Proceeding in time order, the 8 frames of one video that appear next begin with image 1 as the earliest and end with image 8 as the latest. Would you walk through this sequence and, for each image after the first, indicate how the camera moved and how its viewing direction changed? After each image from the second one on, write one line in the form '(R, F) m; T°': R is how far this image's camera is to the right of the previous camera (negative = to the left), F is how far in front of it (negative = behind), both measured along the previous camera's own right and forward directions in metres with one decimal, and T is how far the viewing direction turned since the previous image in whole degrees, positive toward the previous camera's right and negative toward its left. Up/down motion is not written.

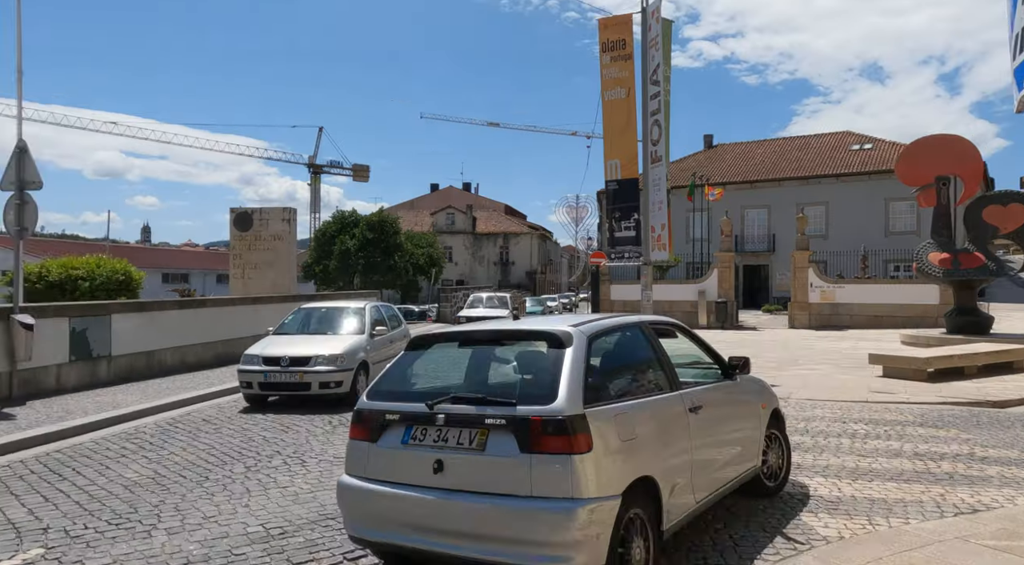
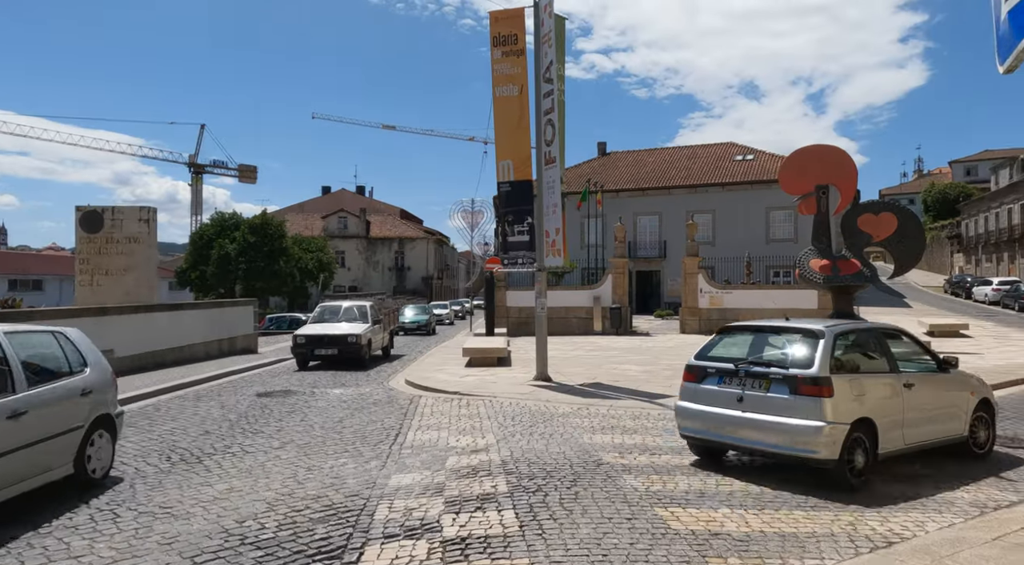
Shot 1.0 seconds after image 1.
(+0.2, +0.8) m; +8°
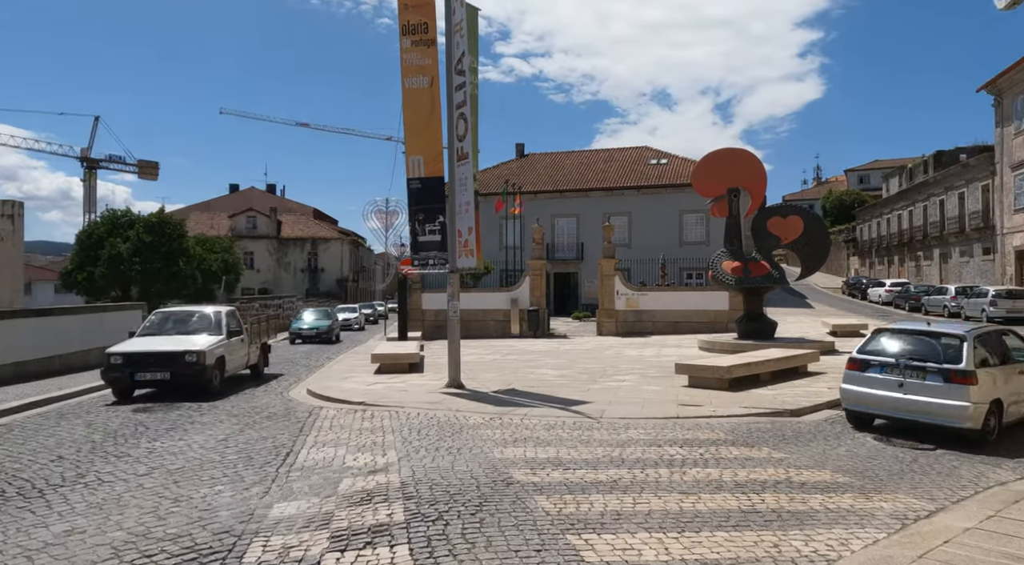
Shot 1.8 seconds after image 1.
(+0.2, +0.6) m; +7°
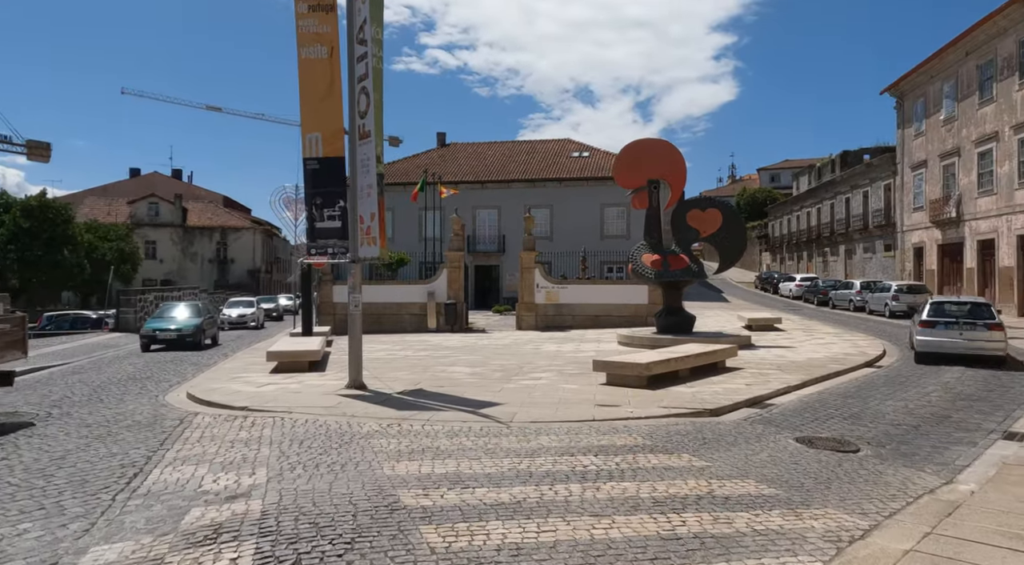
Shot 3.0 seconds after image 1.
(+0.3, +0.9) m; +6°
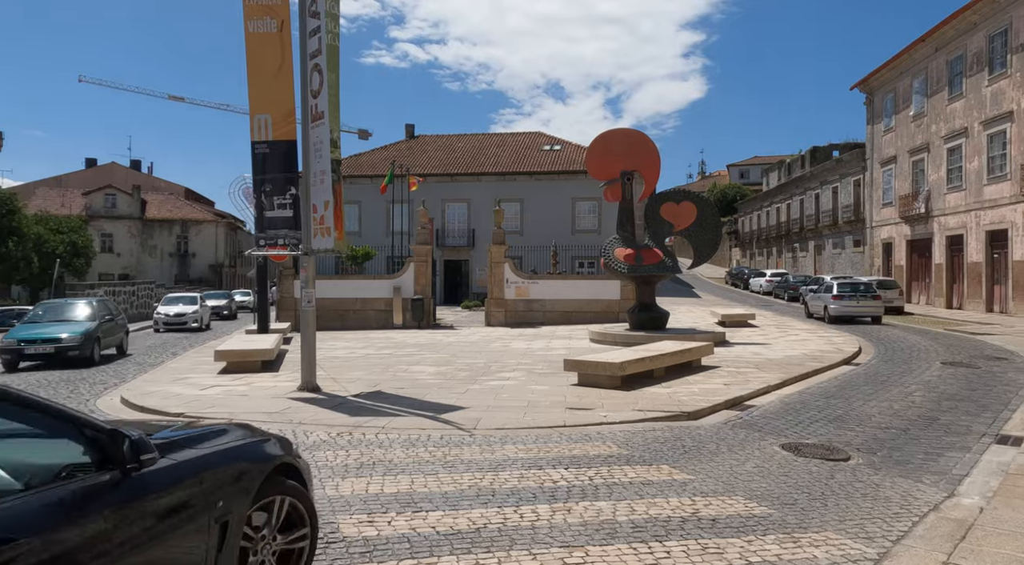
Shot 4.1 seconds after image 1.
(+0.1, +0.7) m; +2°
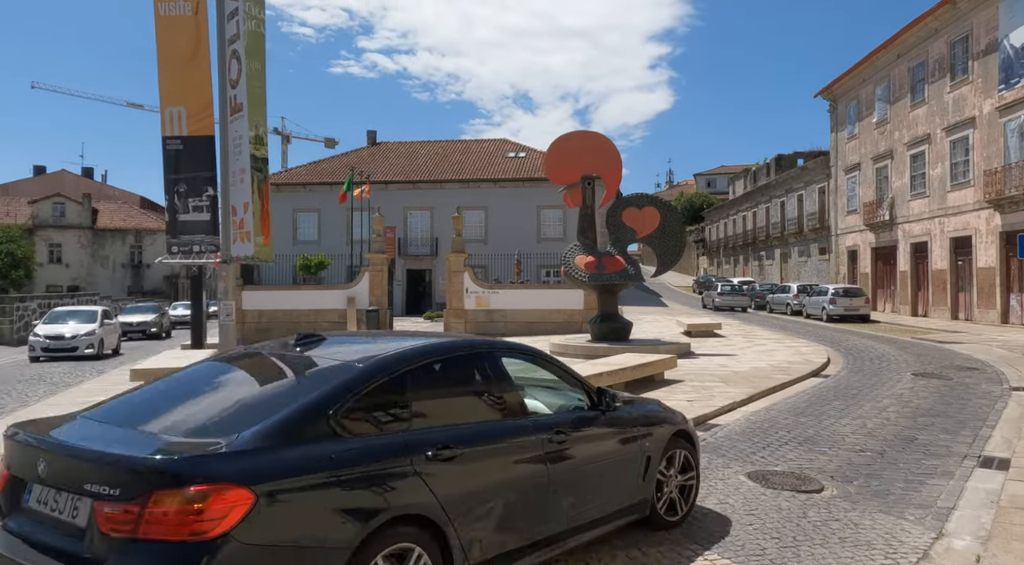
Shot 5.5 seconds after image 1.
(+0.4, +0.9) m; +2°
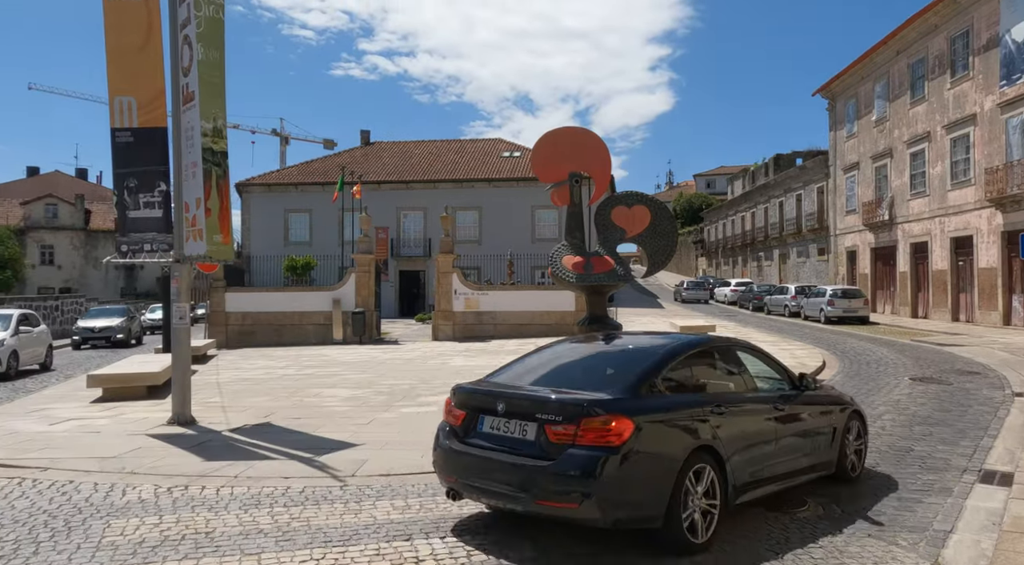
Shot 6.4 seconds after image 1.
(+0.4, +0.6) m; 0°
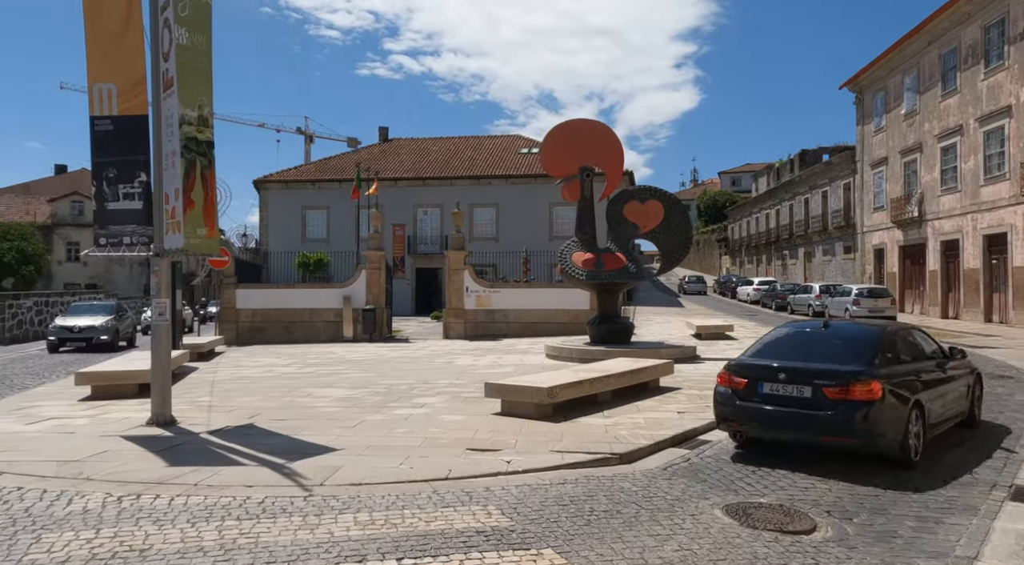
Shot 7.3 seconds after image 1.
(+0.4, +0.5) m; -2°
